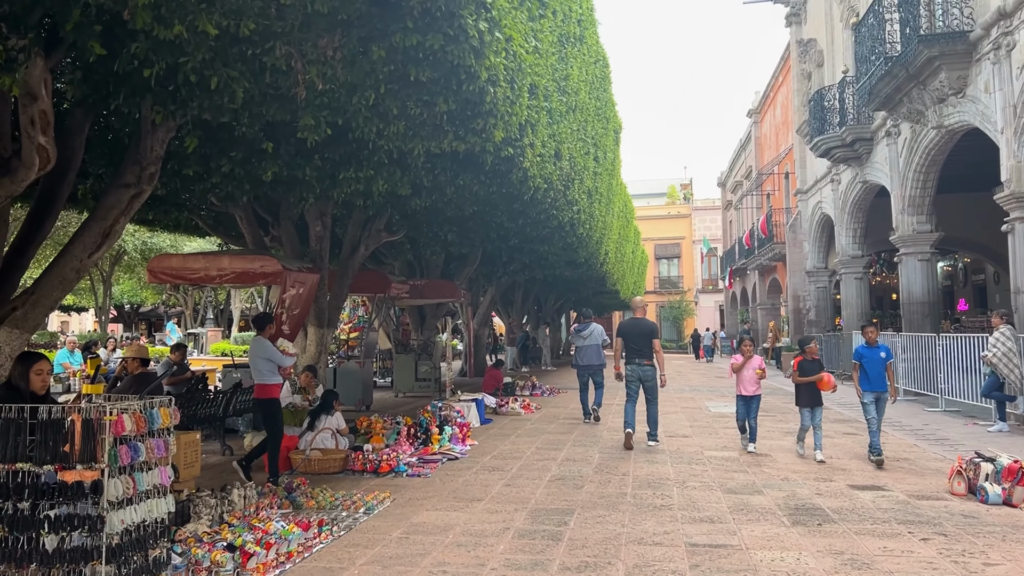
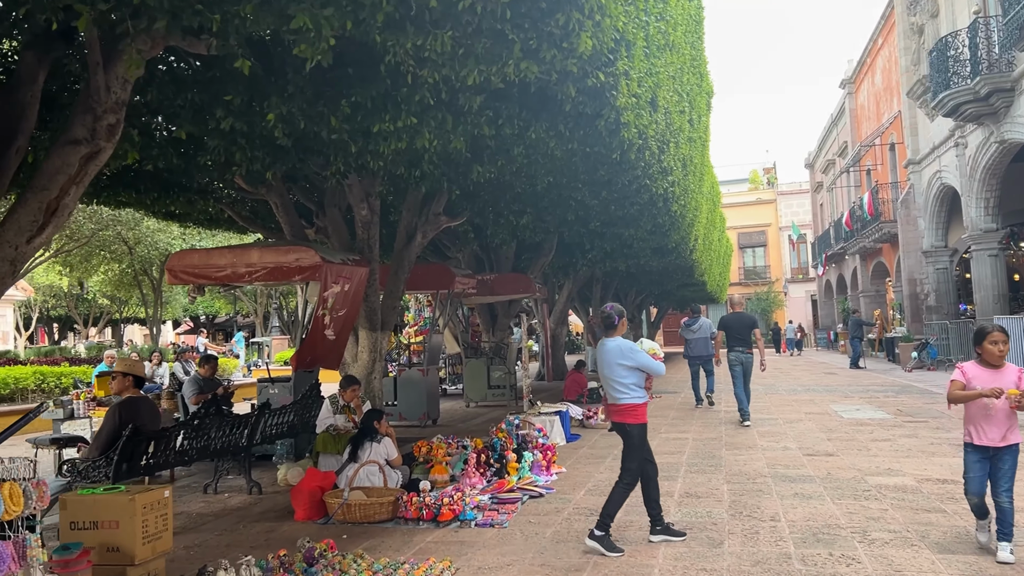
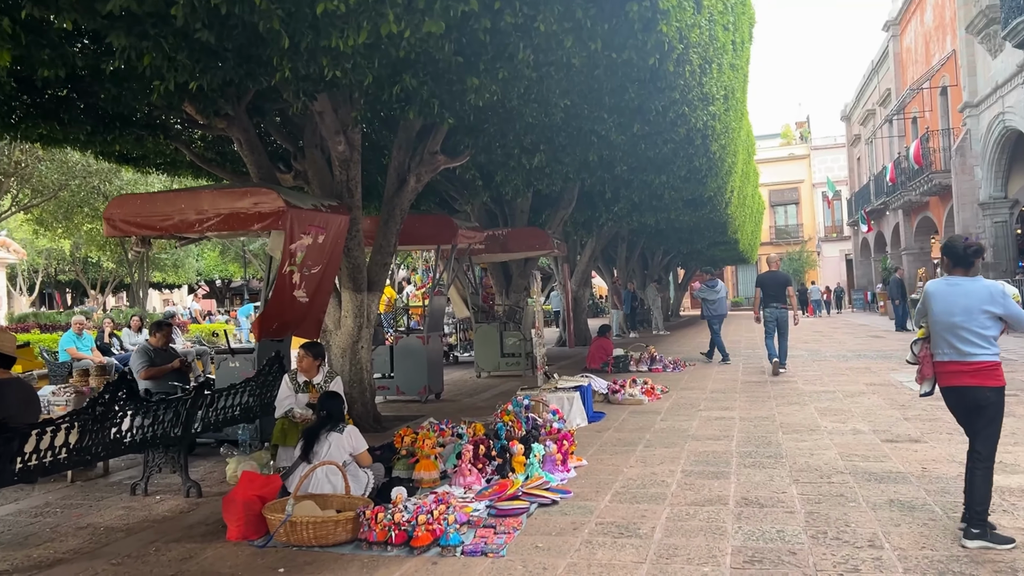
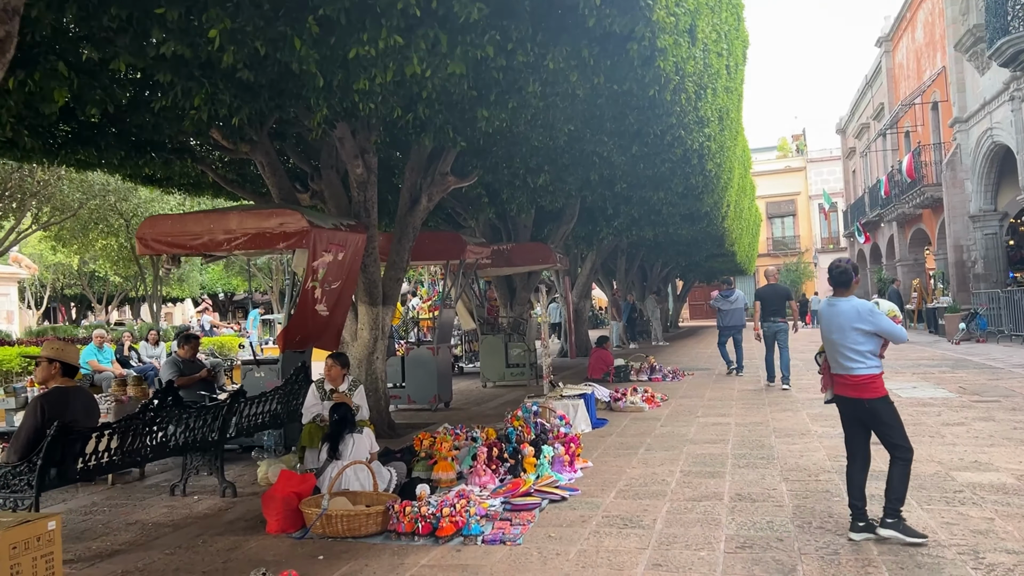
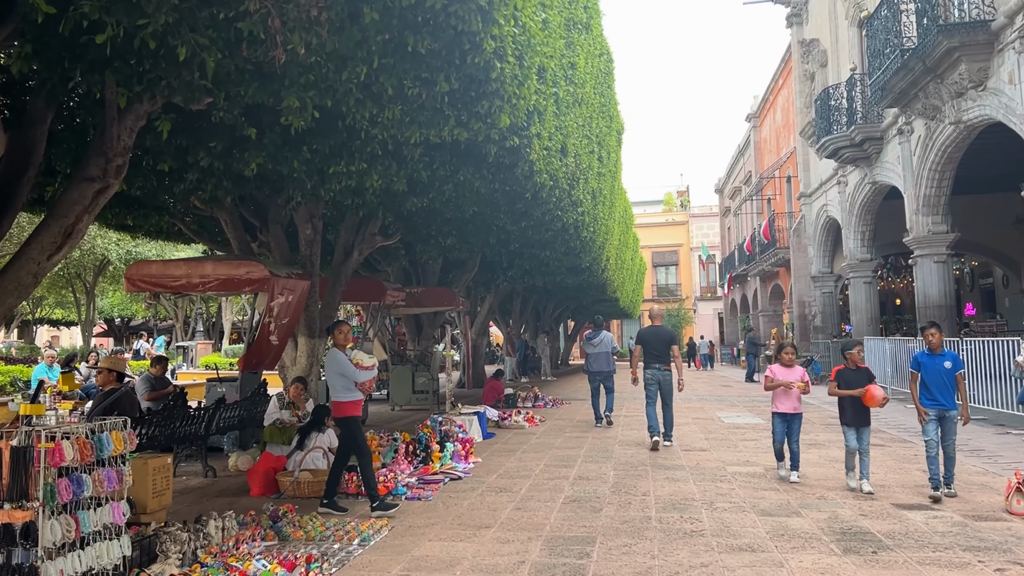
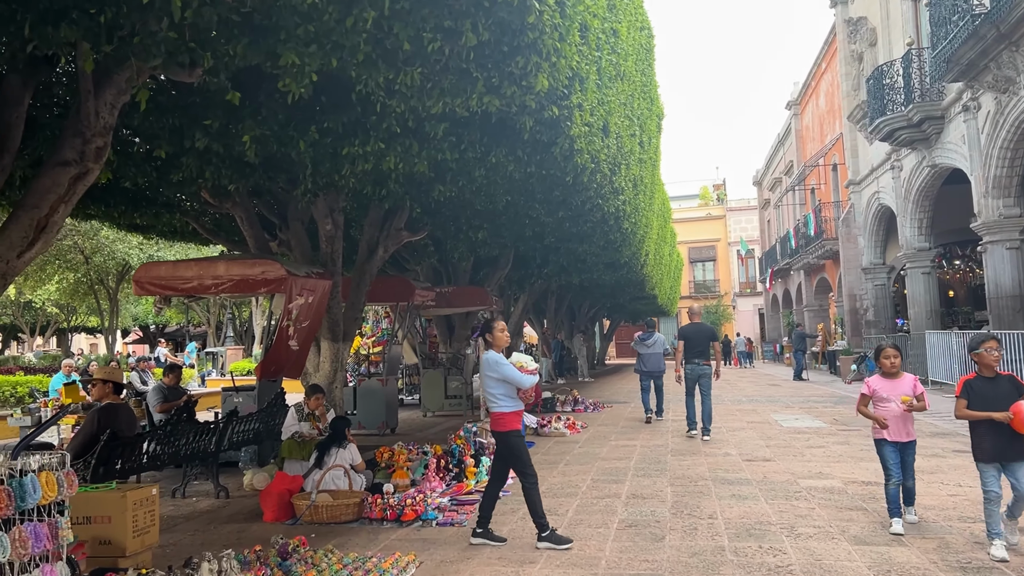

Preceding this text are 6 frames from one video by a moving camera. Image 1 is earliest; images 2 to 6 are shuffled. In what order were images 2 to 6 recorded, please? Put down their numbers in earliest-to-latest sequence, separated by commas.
5, 6, 2, 4, 3
